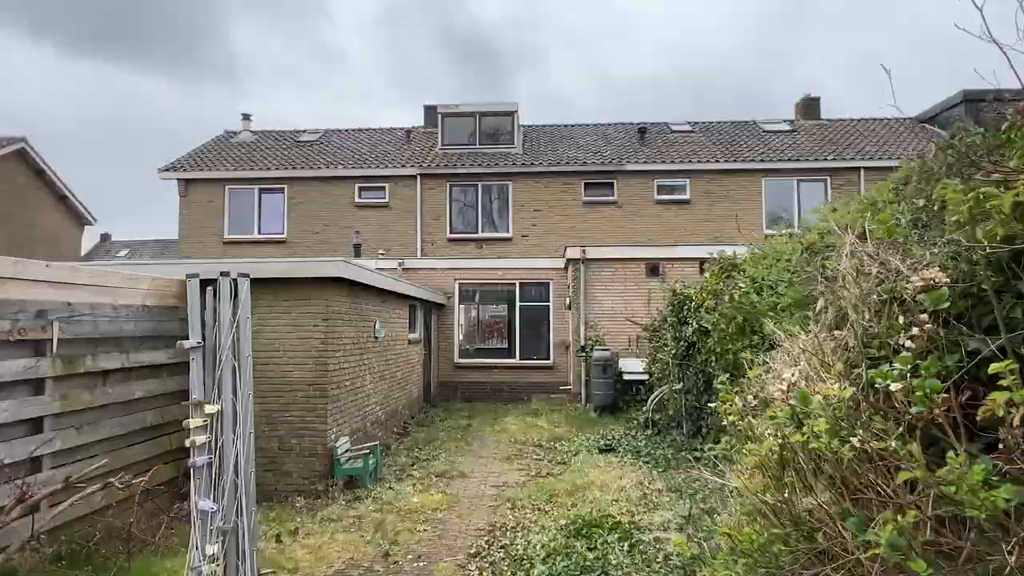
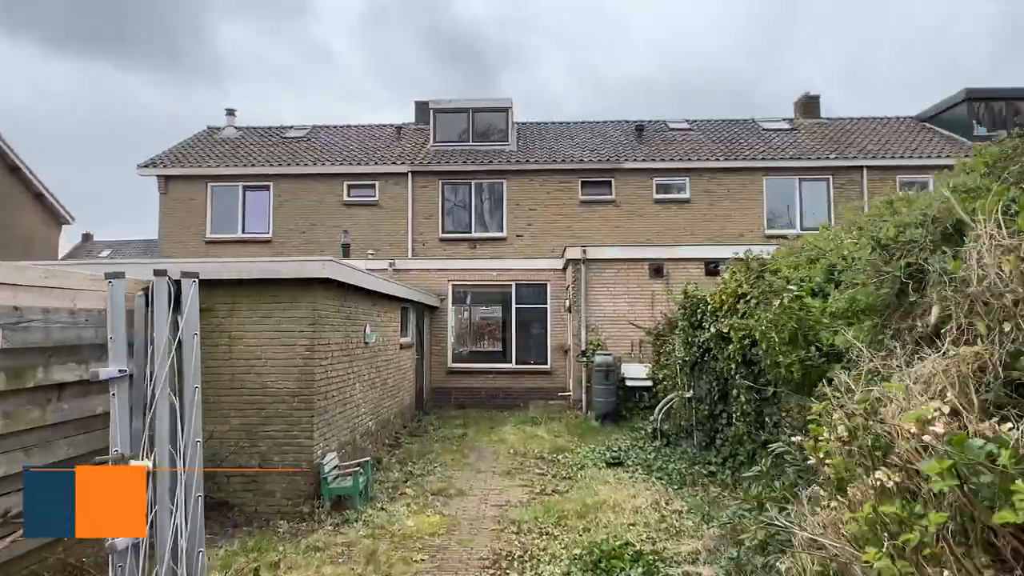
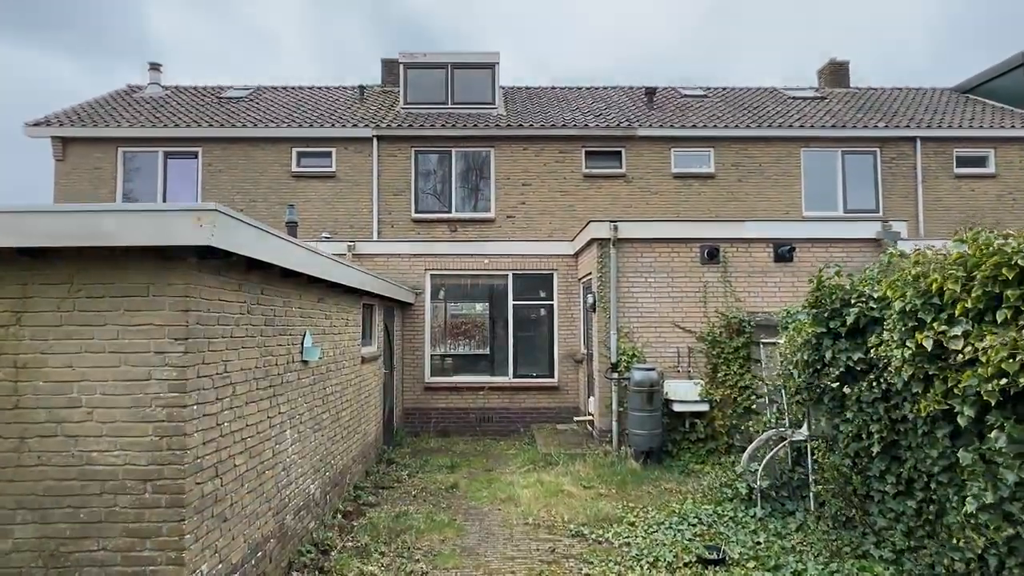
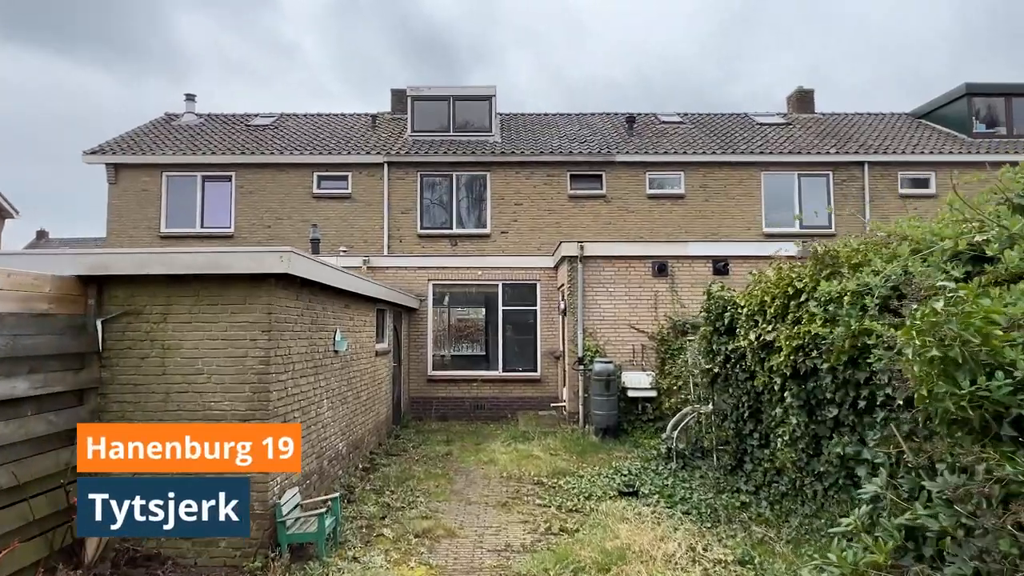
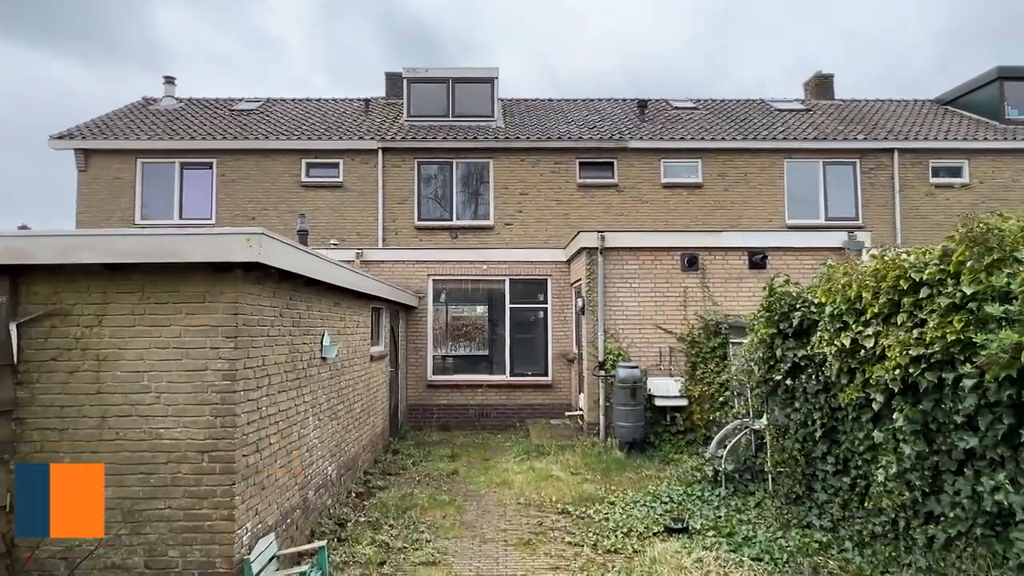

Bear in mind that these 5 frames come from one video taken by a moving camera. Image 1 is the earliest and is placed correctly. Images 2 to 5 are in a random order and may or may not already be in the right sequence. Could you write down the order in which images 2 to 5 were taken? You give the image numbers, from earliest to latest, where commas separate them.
2, 4, 5, 3
